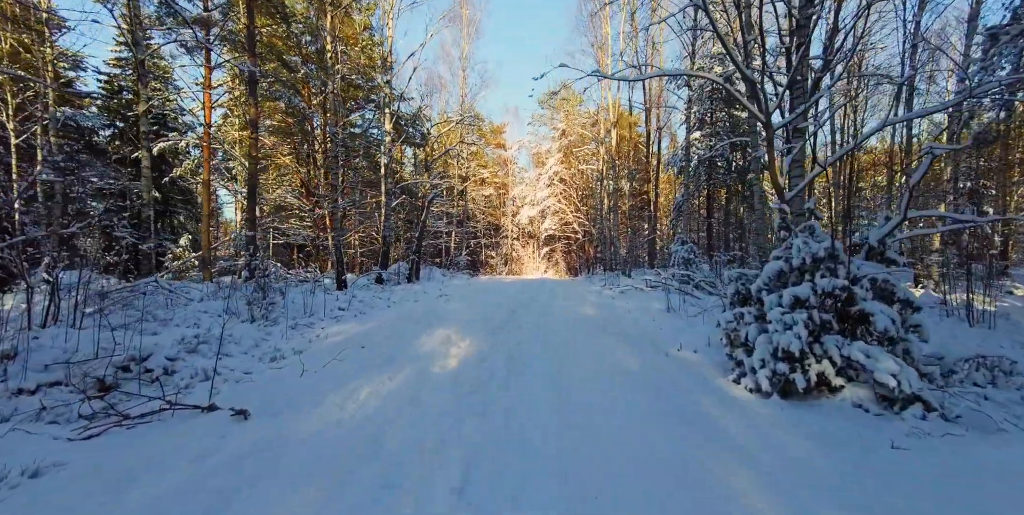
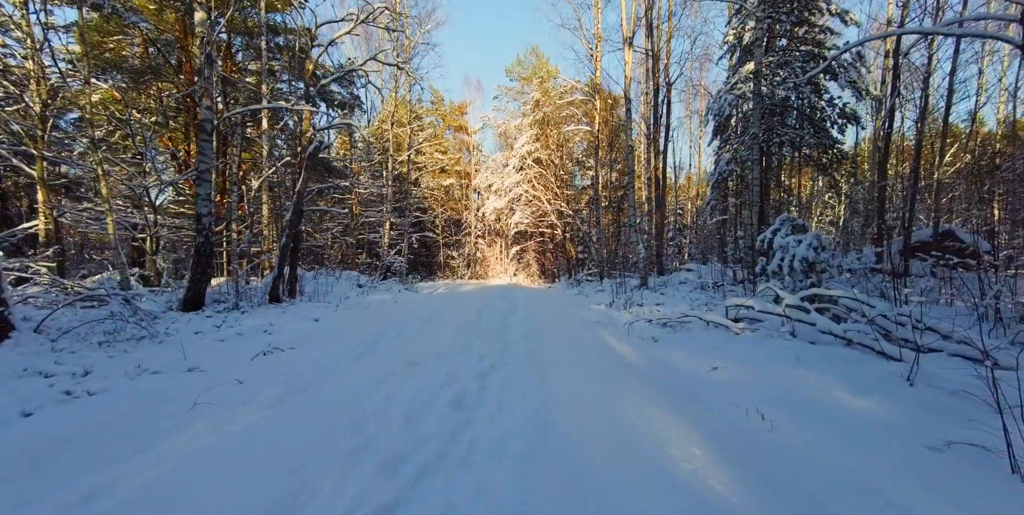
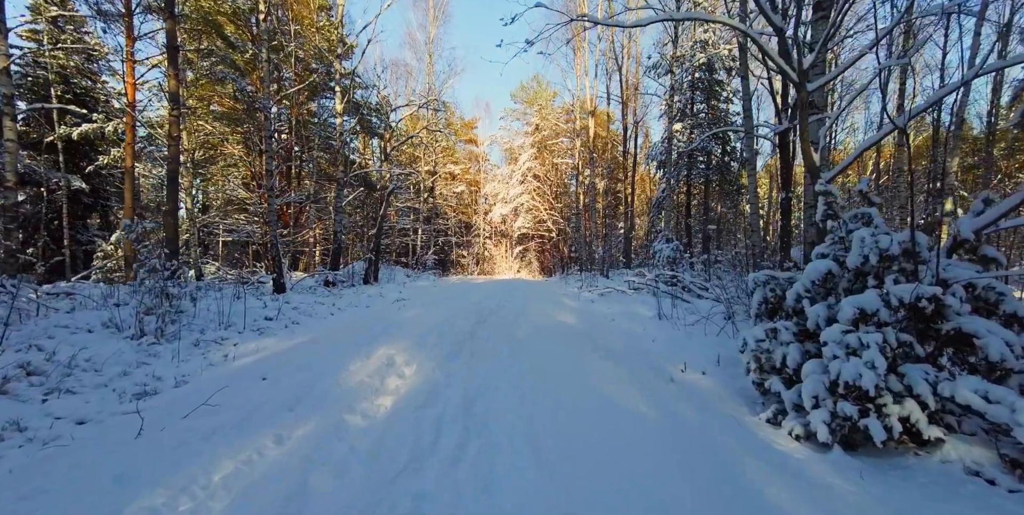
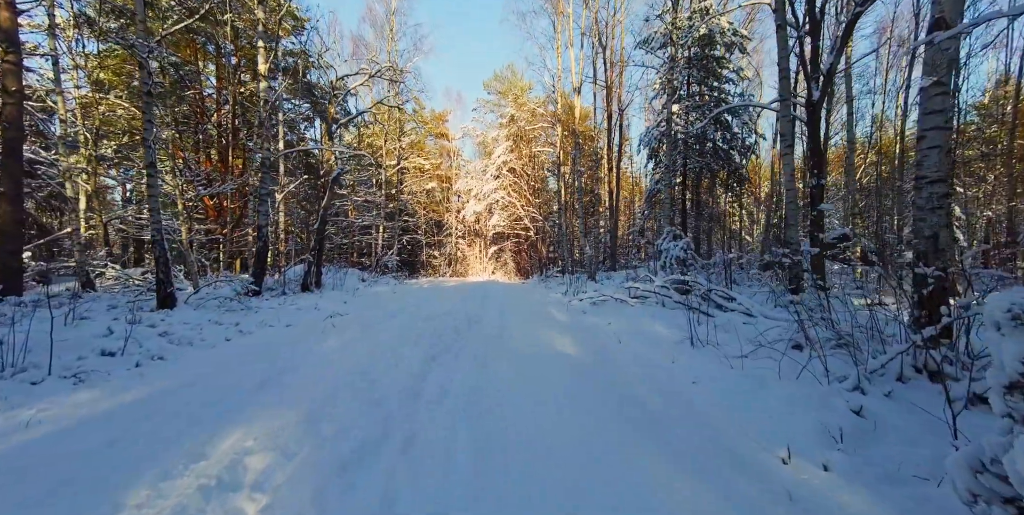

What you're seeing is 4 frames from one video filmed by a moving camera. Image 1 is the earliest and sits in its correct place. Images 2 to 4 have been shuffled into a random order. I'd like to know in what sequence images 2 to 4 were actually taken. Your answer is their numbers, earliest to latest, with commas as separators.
3, 4, 2
